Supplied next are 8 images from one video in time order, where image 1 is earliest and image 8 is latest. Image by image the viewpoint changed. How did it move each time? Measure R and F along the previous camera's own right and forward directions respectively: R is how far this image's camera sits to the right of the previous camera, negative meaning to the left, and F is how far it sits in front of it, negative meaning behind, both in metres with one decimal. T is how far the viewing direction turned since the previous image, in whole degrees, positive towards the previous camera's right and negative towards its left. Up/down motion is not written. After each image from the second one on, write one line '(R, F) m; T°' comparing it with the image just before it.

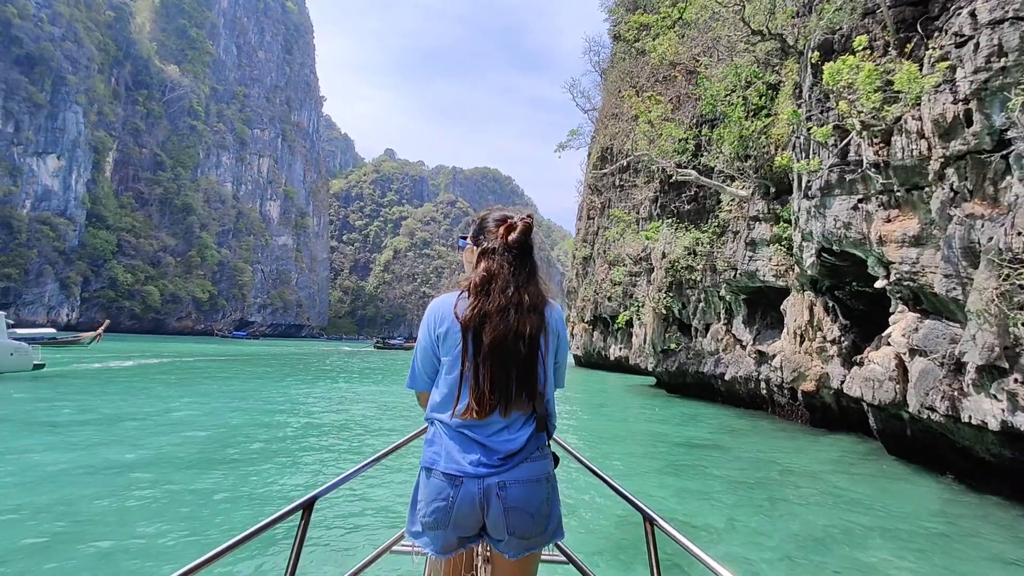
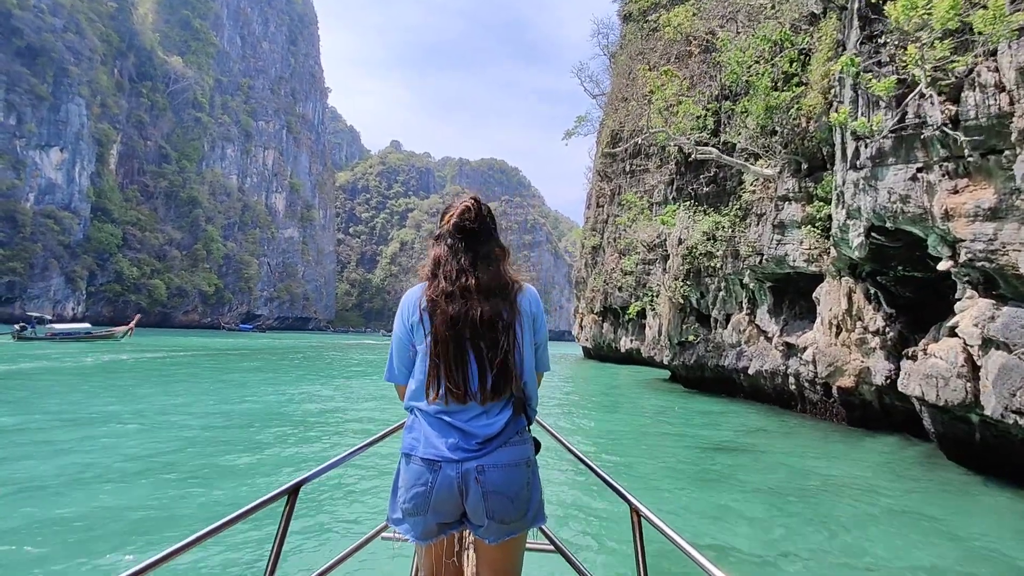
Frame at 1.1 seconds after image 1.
(0.0, +0.8) m; -1°
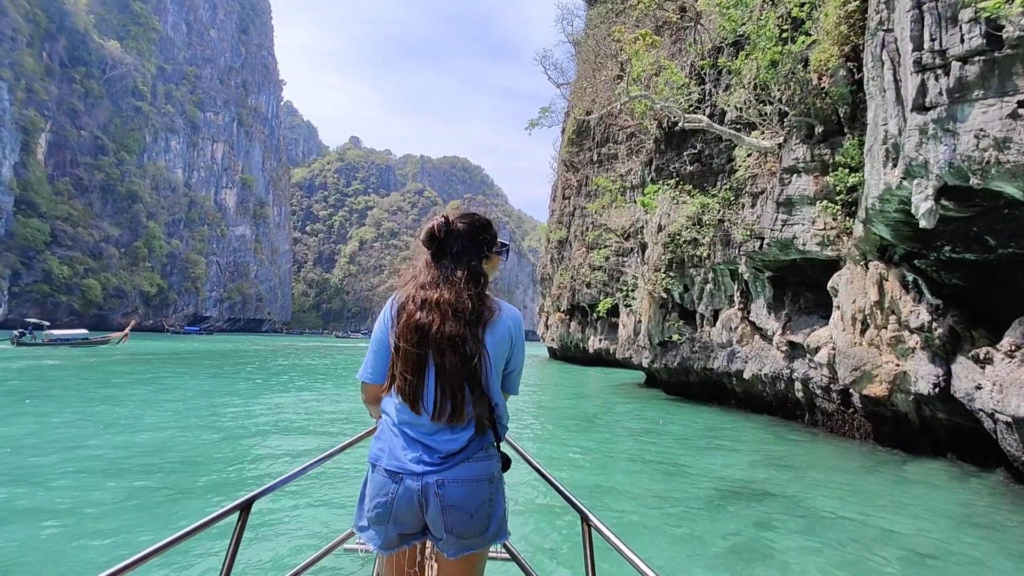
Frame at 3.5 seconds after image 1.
(+0.1, +1.8) m; +4°
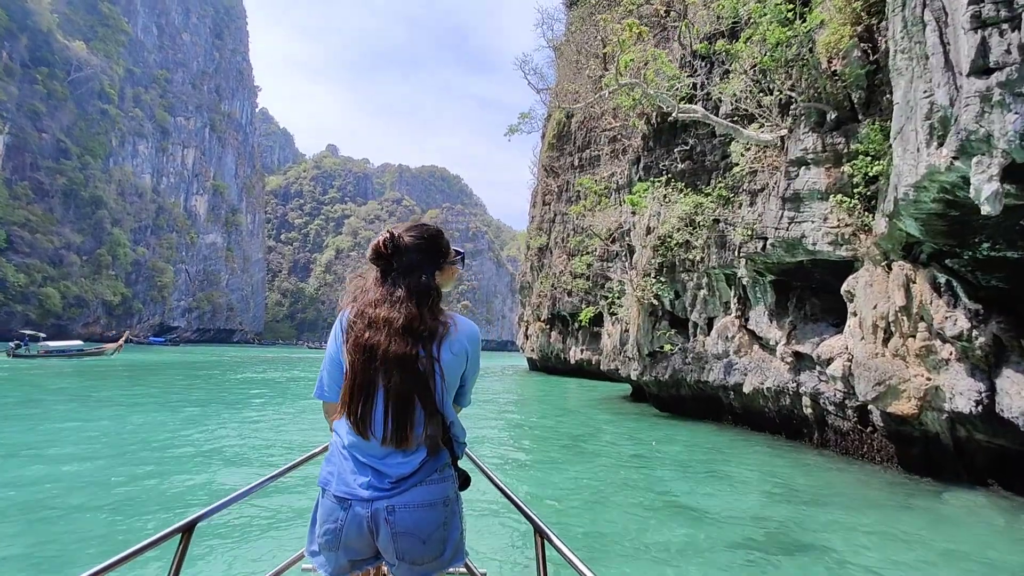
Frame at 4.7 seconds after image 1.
(0.0, +1.0) m; +2°
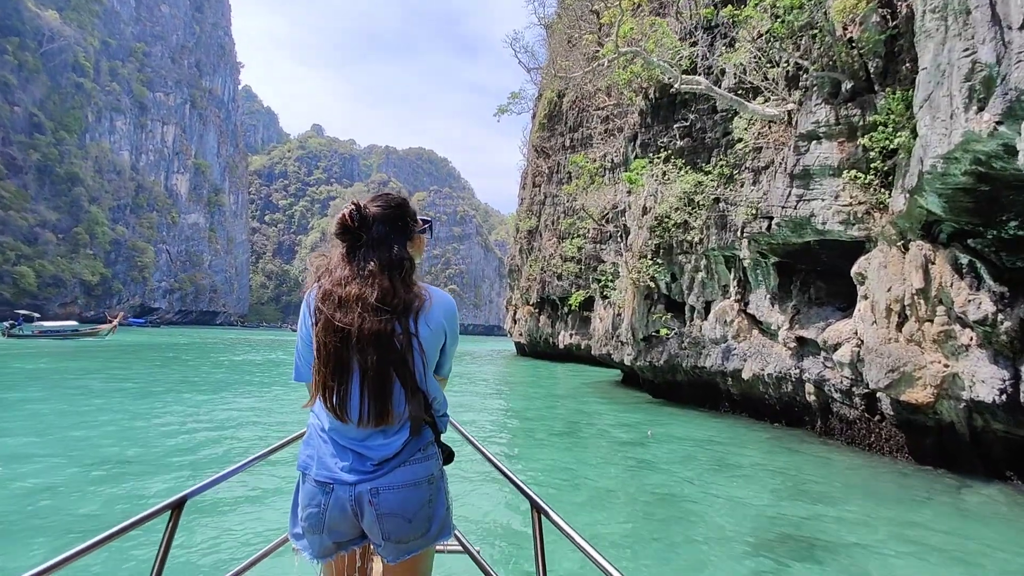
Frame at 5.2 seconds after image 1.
(-0.1, +0.5) m; +1°
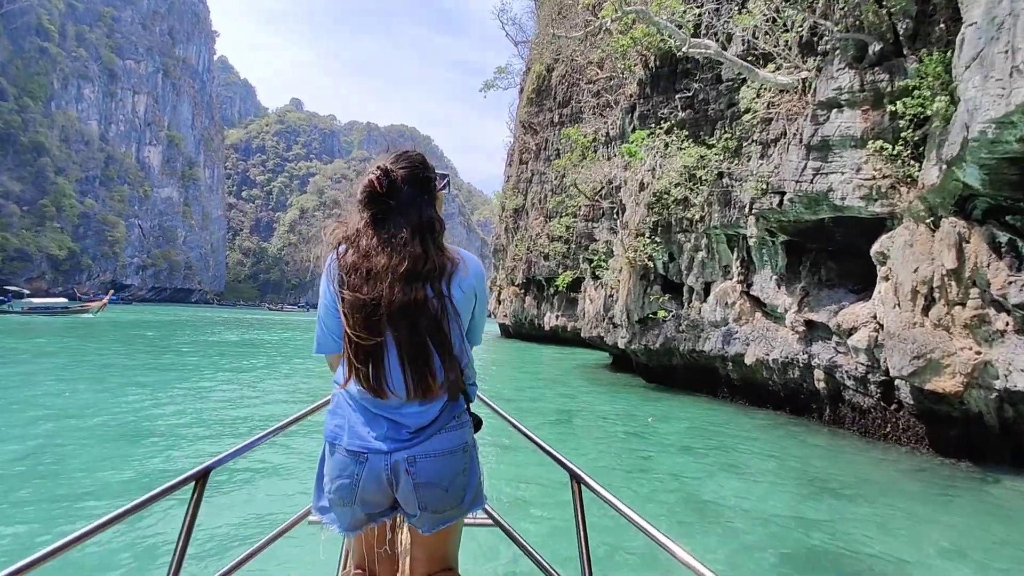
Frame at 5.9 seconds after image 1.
(-0.1, +0.6) m; +2°
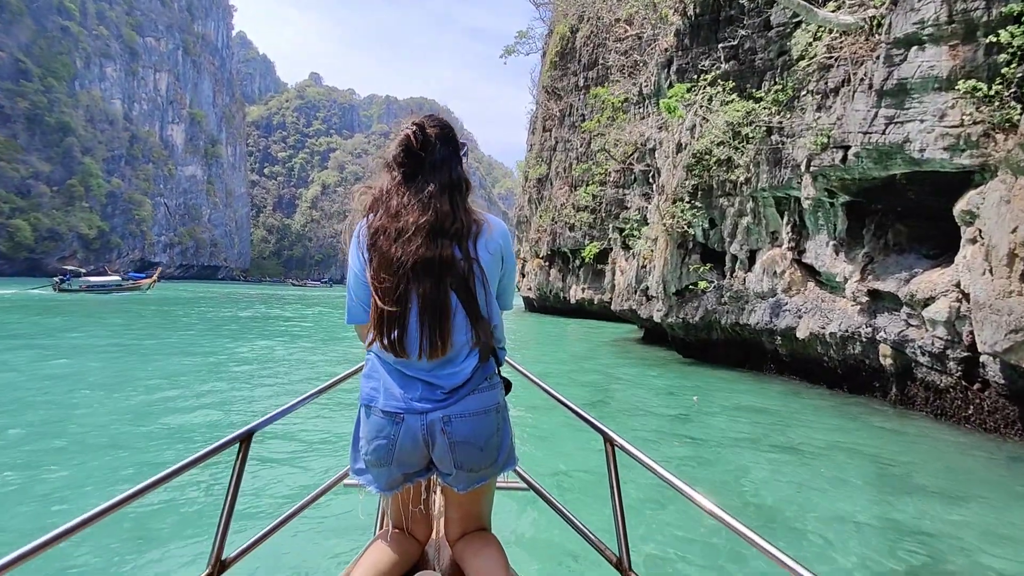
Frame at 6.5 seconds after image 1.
(-0.1, +0.6) m; -2°
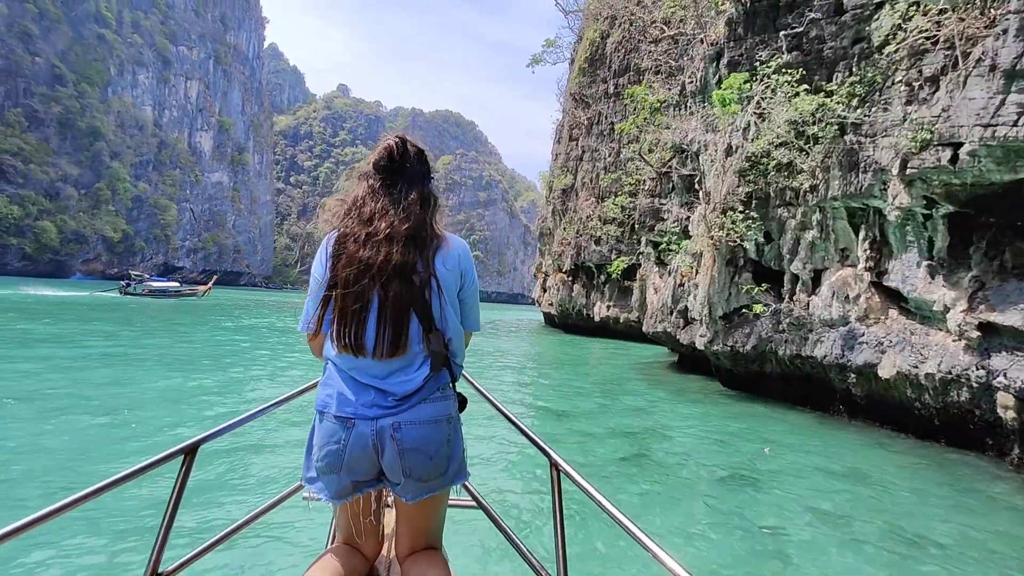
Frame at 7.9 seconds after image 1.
(0.0, +1.2) m; -2°
